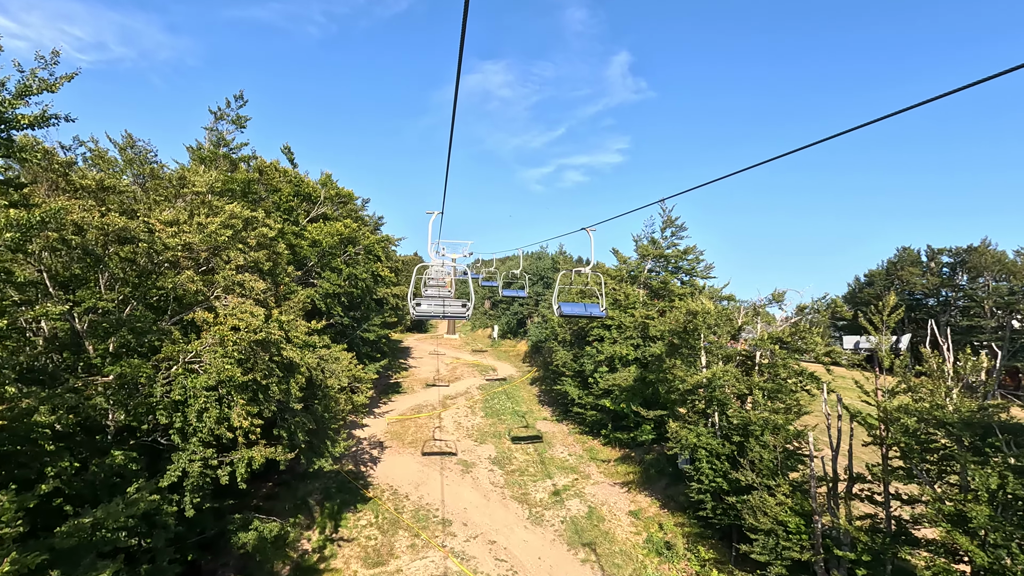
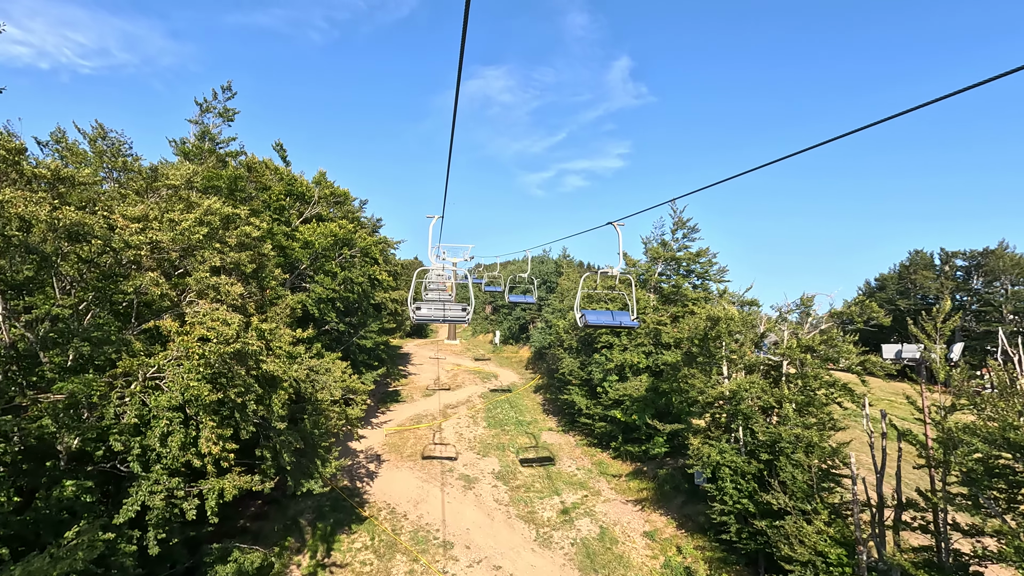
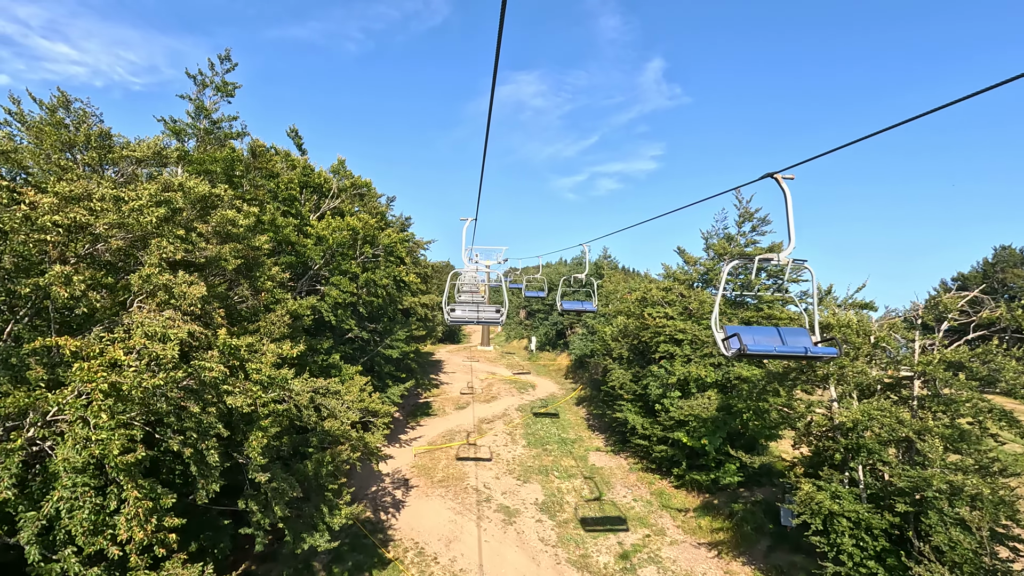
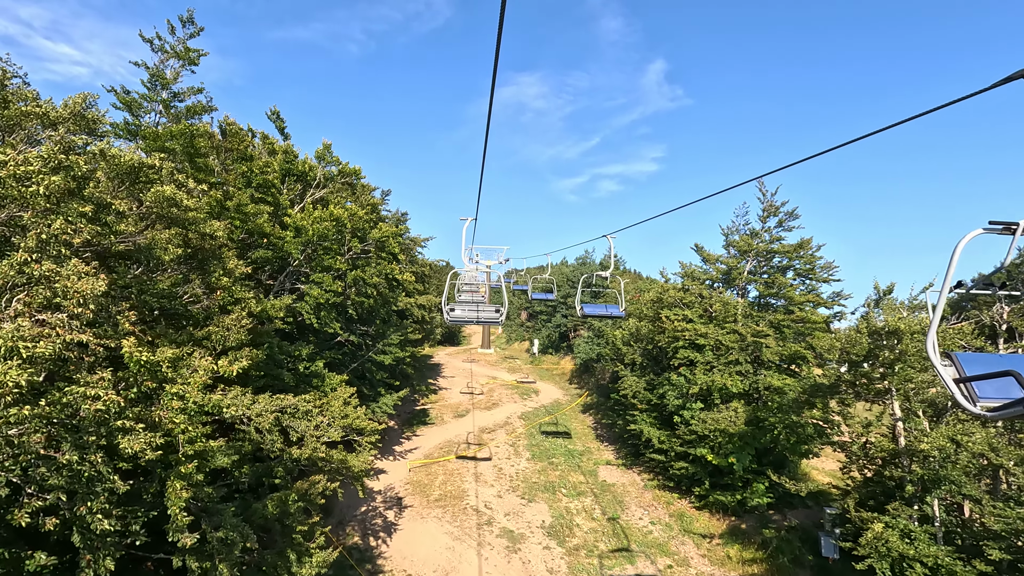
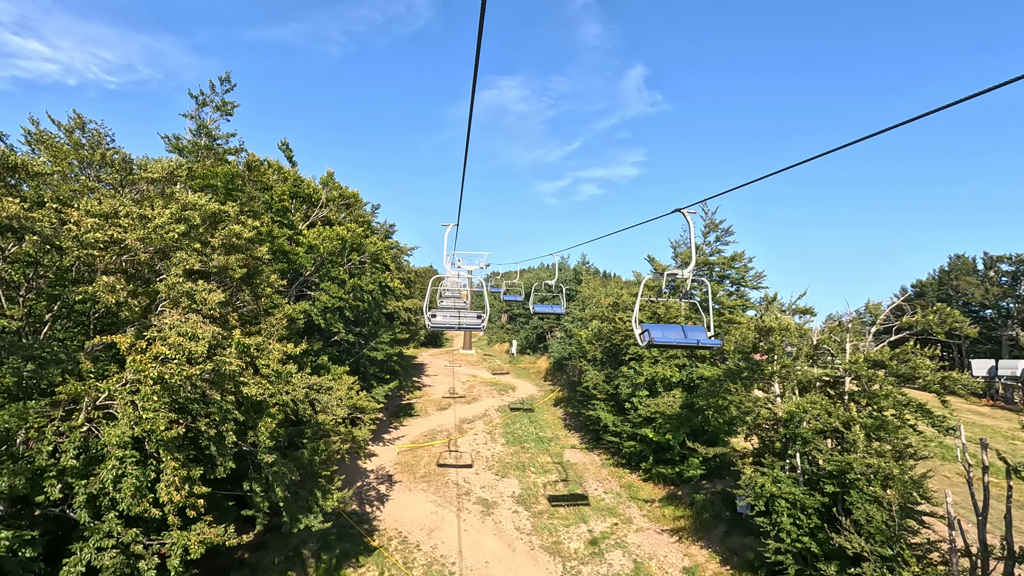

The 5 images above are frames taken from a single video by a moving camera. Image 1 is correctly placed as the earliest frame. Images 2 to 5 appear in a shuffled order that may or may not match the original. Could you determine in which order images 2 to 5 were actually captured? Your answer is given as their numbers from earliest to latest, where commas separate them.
2, 5, 3, 4
